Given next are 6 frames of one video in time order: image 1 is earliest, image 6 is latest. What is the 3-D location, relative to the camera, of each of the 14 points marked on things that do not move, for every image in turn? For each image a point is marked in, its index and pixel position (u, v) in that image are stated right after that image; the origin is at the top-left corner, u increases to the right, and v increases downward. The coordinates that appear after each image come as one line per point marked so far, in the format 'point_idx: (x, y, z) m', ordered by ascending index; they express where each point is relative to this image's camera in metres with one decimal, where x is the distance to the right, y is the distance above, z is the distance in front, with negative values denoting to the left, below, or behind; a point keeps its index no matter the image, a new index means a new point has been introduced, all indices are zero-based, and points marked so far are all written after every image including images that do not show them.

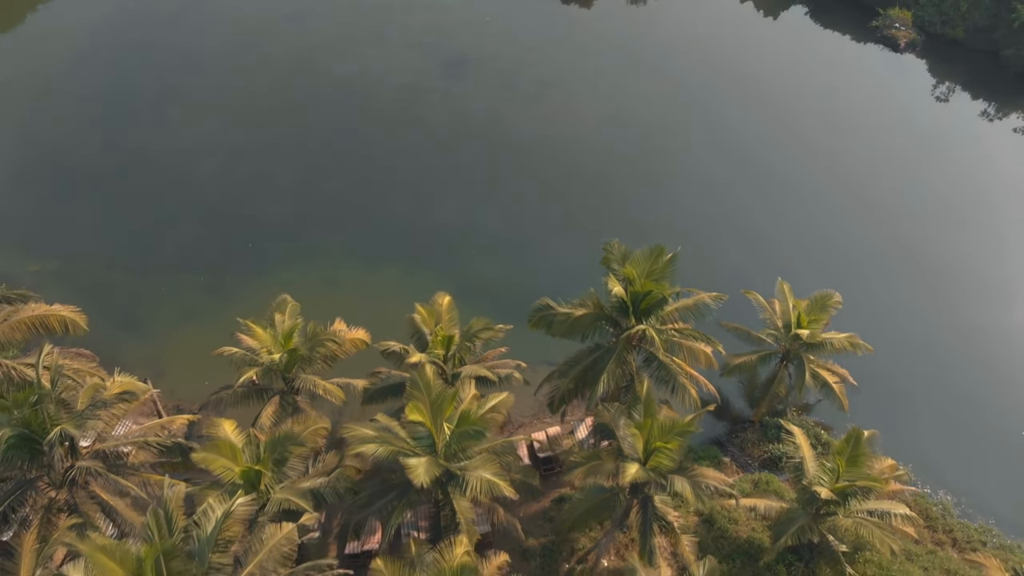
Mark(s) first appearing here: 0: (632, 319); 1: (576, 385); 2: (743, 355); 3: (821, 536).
0: (+2.0, -0.5, +14.8) m
1: (+1.1, -1.7, +15.4) m
2: (+4.4, -1.3, +17.7) m
3: (+5.0, -4.1, +14.8) m
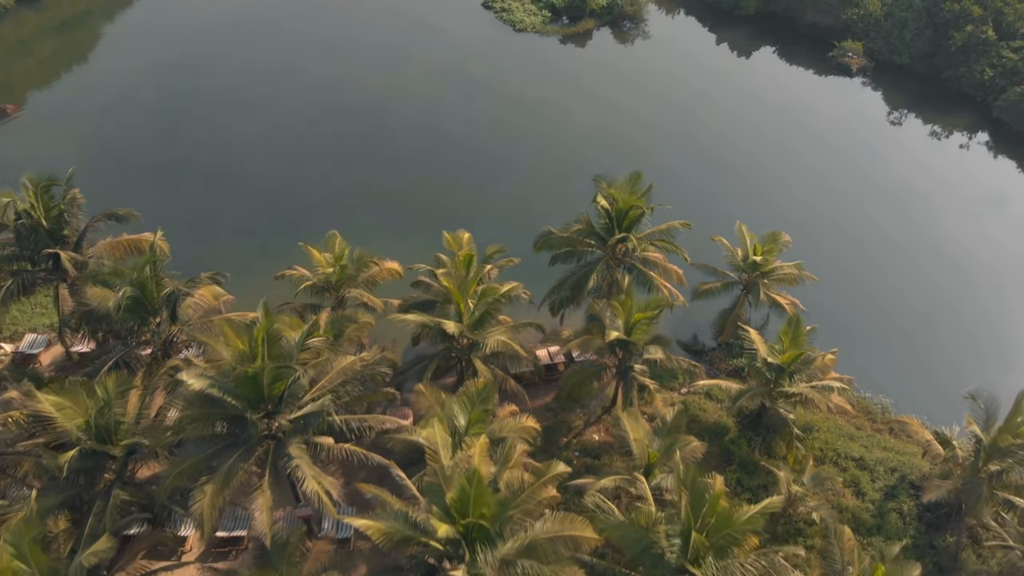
0: (+2.2, +1.1, +18.4) m
1: (+1.2, -0.1, +18.9) m
2: (+4.6, +0.1, +21.2) m
3: (+5.2, -2.4, +18.0) m
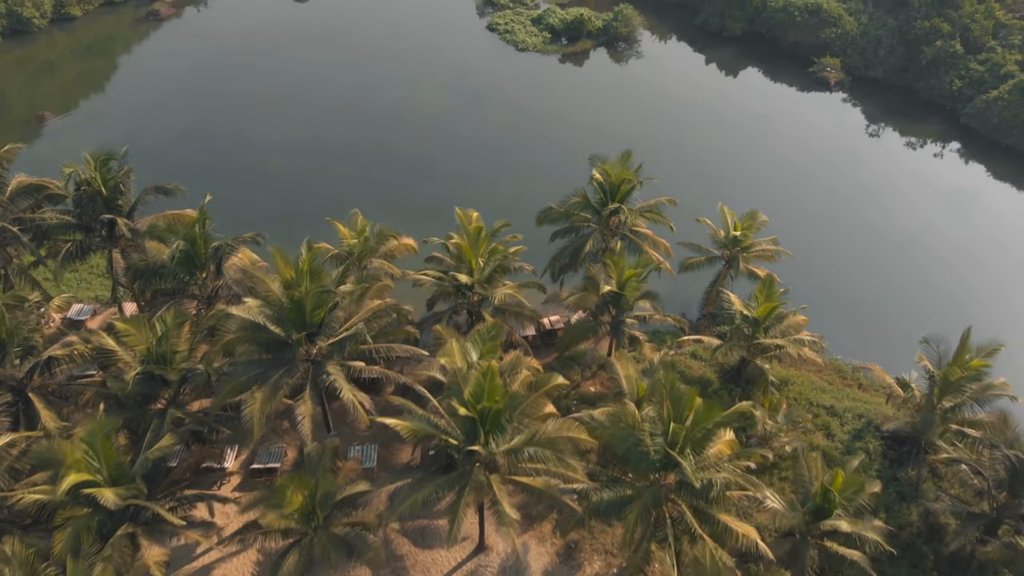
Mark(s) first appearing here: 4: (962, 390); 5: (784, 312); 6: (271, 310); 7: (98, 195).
0: (+2.3, +1.9, +20.6) m
1: (+1.3, +0.7, +21.0) m
2: (+4.7, +0.7, +23.3) m
3: (+5.3, -1.6, +20.1) m
4: (+8.6, -2.0, +17.3) m
5: (+5.8, -0.5, +19.3) m
6: (-4.0, -0.5, +15.7) m
7: (-8.6, +1.9, +18.8) m
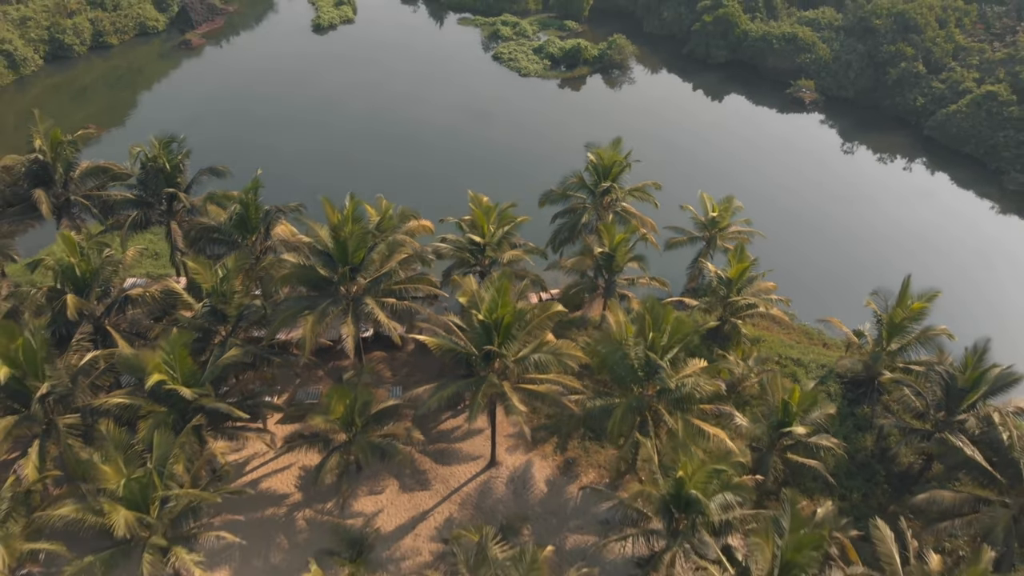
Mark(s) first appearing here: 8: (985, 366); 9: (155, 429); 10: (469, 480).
0: (+2.4, +2.7, +23.7) m
1: (+1.5, +1.5, +24.0) m
2: (+4.9, +1.4, +26.3) m
3: (+5.5, -0.7, +23.0) m
4: (+8.8, -1.0, +20.2) m
5: (+5.9, +0.4, +22.2) m
6: (-3.8, +0.6, +18.6) m
7: (-8.4, +2.8, +21.9) m
8: (+9.4, -1.6, +18.0) m
9: (-6.1, -2.5, +15.8) m
10: (-0.9, -4.0, +19.1) m
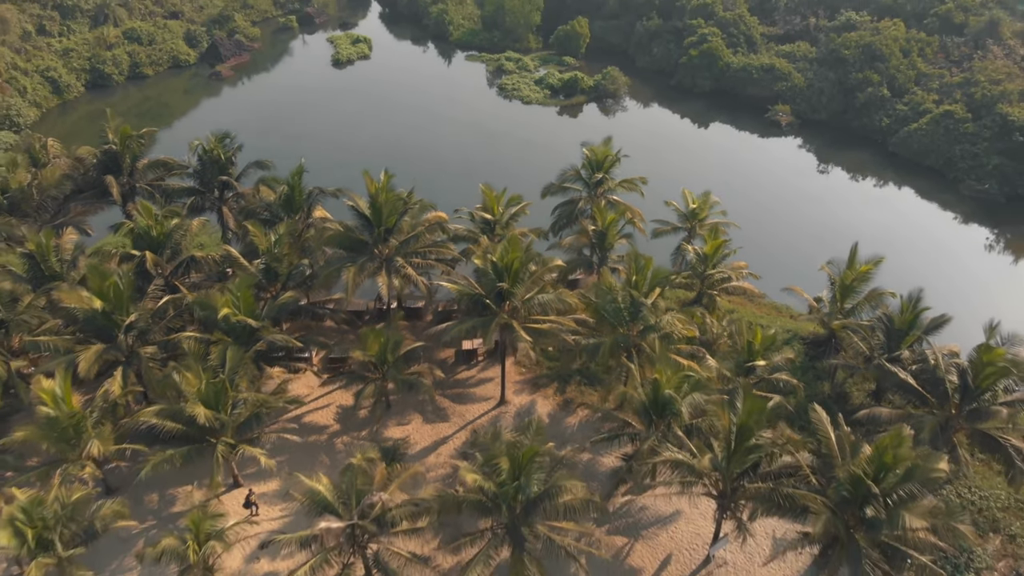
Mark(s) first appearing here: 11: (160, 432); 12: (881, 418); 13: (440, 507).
0: (+2.6, +3.4, +27.2) m
1: (+1.6, +2.1, +27.5) m
2: (+5.0, +1.9, +29.8) m
3: (+5.6, 0.0, +26.3) m
4: (+8.9, -0.1, +23.5) m
5: (+6.1, +1.1, +25.7) m
6: (-3.7, +1.6, +22.1) m
7: (-8.3, +3.6, +25.5) m
8: (+9.6, -0.6, +21.3) m
9: (-6.0, -1.3, +19.0) m
10: (-0.7, -3.1, +22.3) m
11: (-7.1, -2.9, +18.4) m
12: (+8.1, -2.8, +19.9) m
13: (-1.3, -3.9, +16.4) m
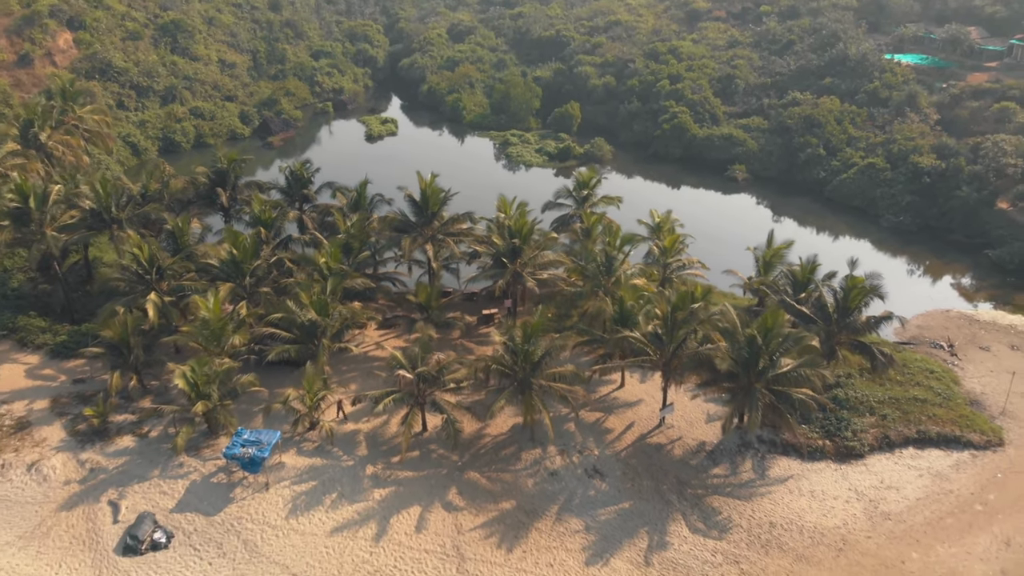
0: (+2.8, +3.8, +35.8) m
1: (+1.9, +2.5, +35.9) m
2: (+5.3, +2.0, +38.2) m
3: (+5.9, +0.5, +34.5) m
4: (+9.2, +0.8, +31.7) m
5: (+6.4, +1.8, +34.0) m
6: (-3.4, +2.7, +30.4) m
7: (-8.0, +4.2, +34.0) m
8: (+9.9, +0.6, +29.5) m
9: (-5.7, +0.1, +27.1) m
10: (-0.4, -2.0, +30.1) m
11: (-6.8, -1.4, +26.2) m
12: (+8.4, -1.5, +27.8) m
13: (-0.9, -2.2, +24.2) m
